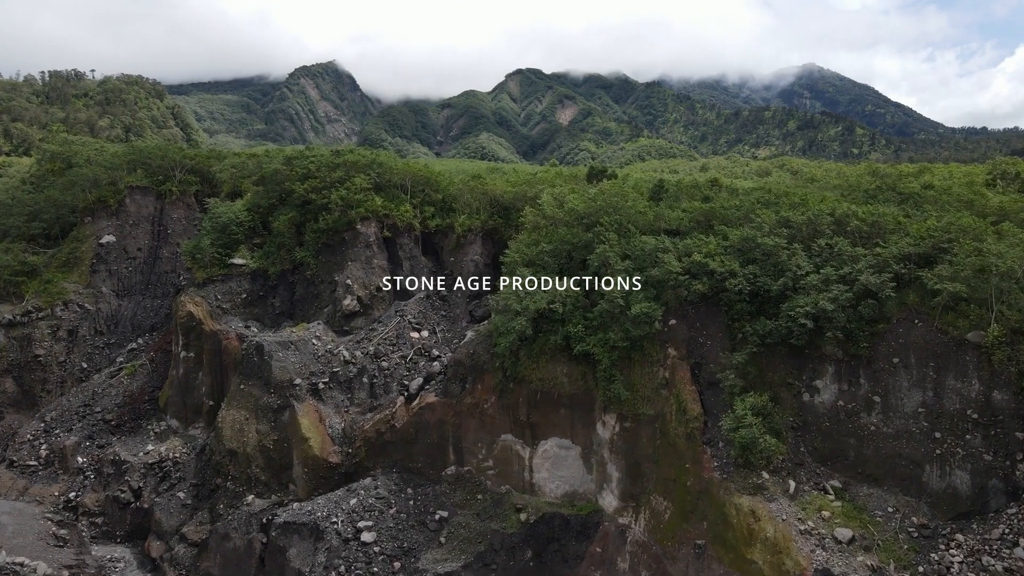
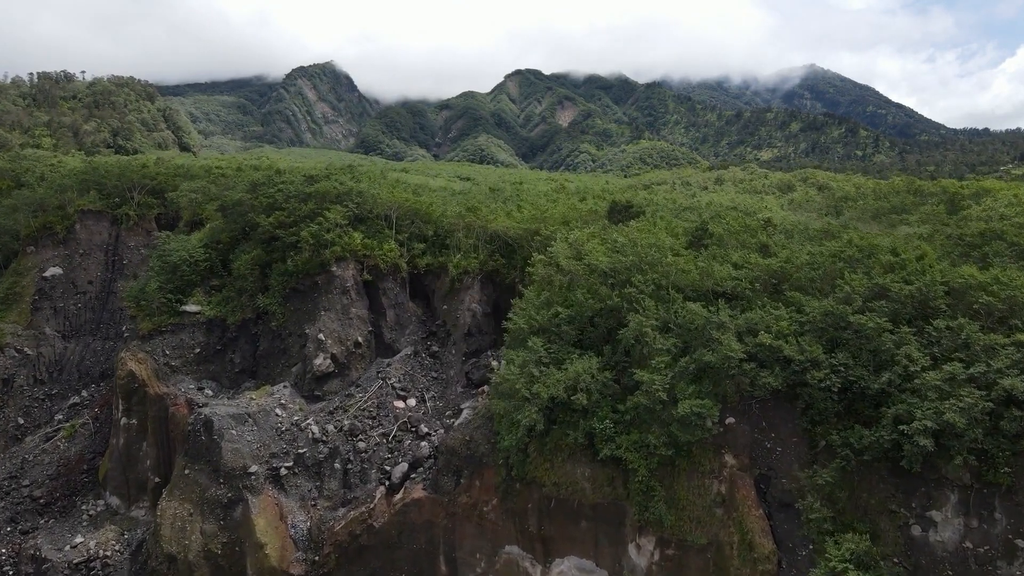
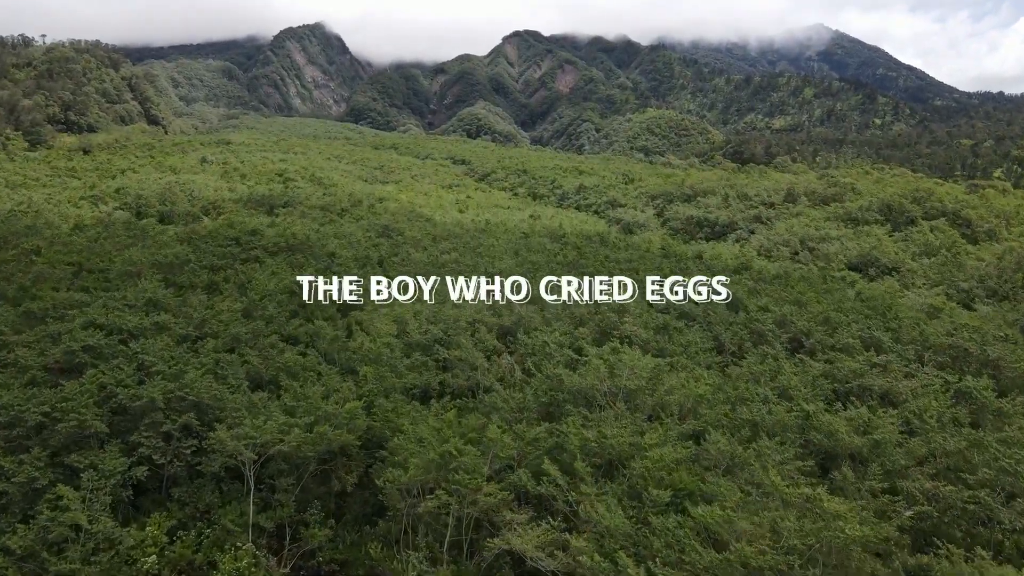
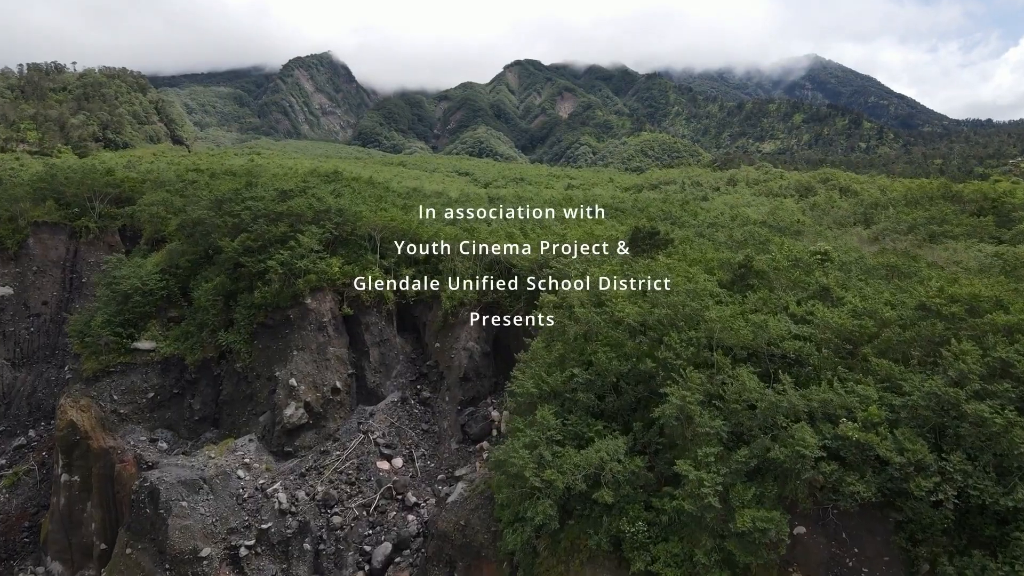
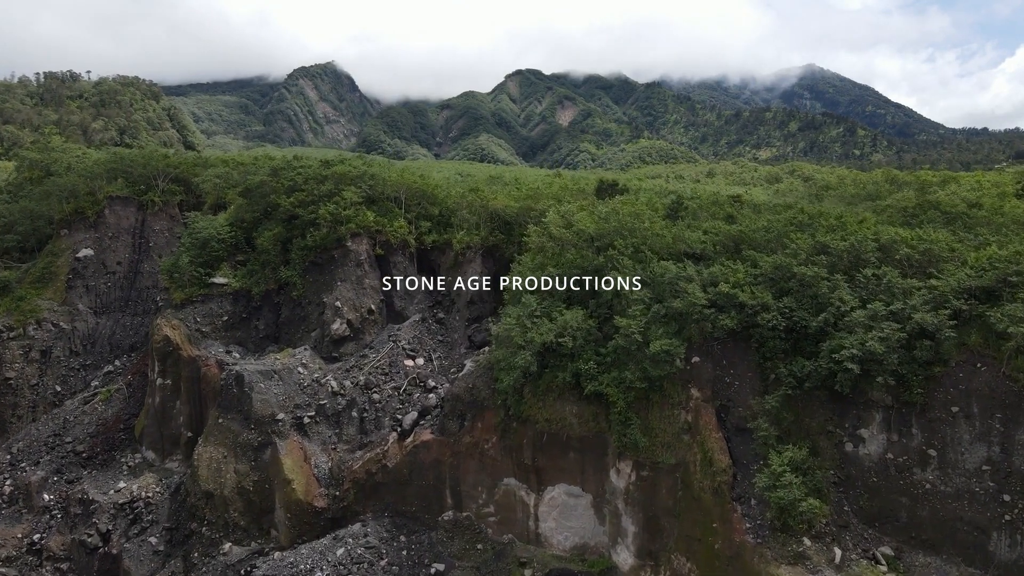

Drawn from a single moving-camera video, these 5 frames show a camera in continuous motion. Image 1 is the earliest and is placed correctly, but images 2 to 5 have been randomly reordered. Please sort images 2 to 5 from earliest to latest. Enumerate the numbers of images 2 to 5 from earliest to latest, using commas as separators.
5, 2, 4, 3
